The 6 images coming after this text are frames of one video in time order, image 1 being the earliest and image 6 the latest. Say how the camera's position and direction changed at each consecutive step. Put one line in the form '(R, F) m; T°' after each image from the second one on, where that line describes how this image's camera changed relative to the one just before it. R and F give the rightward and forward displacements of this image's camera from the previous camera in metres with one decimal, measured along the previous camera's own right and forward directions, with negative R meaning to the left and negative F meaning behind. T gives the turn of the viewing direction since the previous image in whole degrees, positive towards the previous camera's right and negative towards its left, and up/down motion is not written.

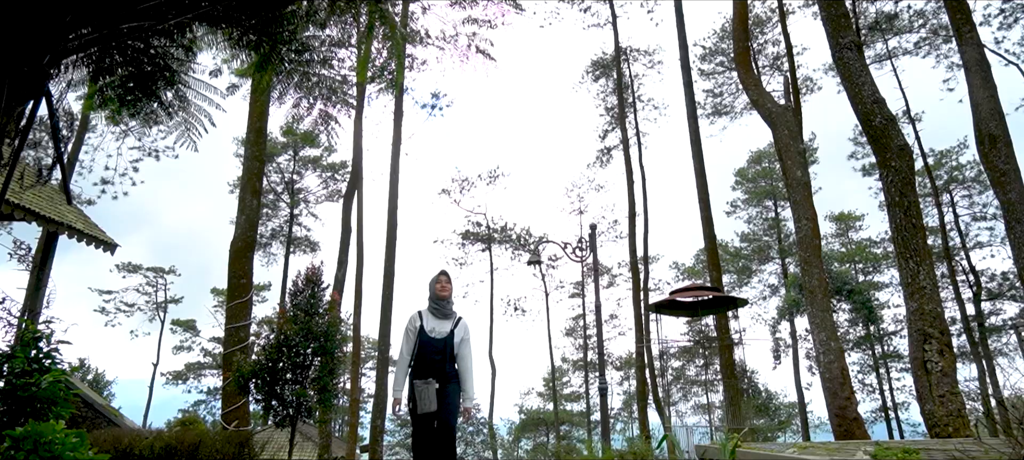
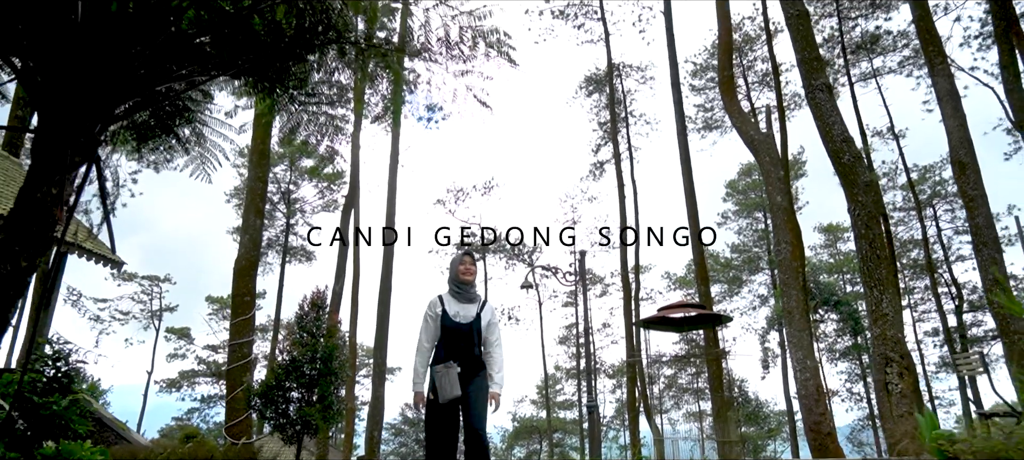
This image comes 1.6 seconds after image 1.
(0.0, -0.4) m; +1°
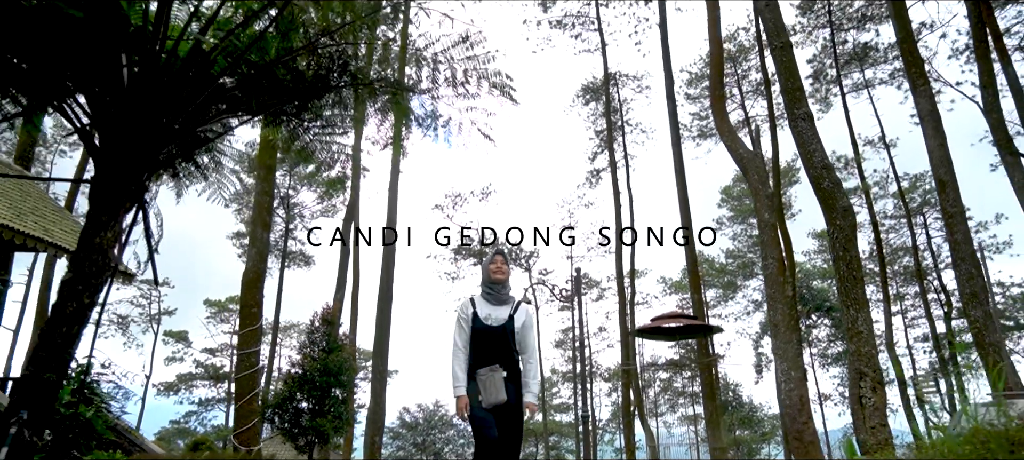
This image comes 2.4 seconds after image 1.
(0.0, -0.4) m; 0°
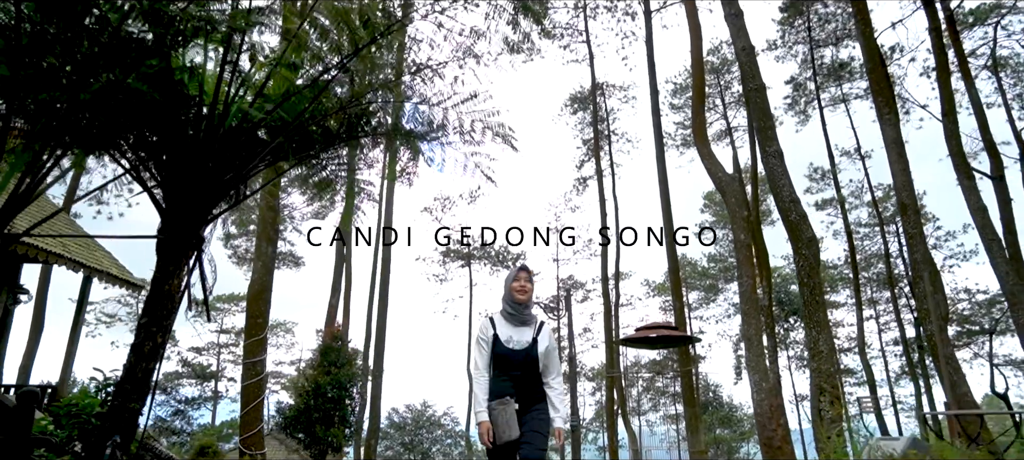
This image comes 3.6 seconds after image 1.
(-0.1, -0.7) m; +1°
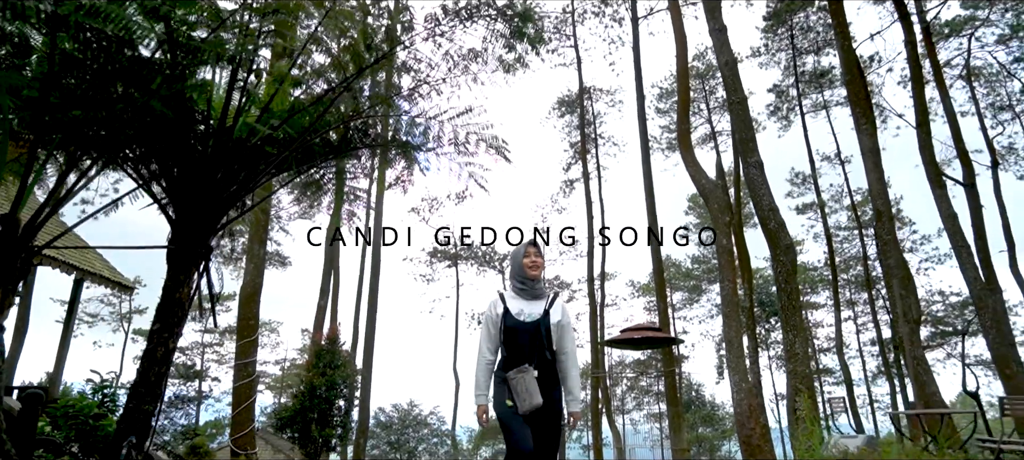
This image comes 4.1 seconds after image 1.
(-0.1, -0.3) m; +1°
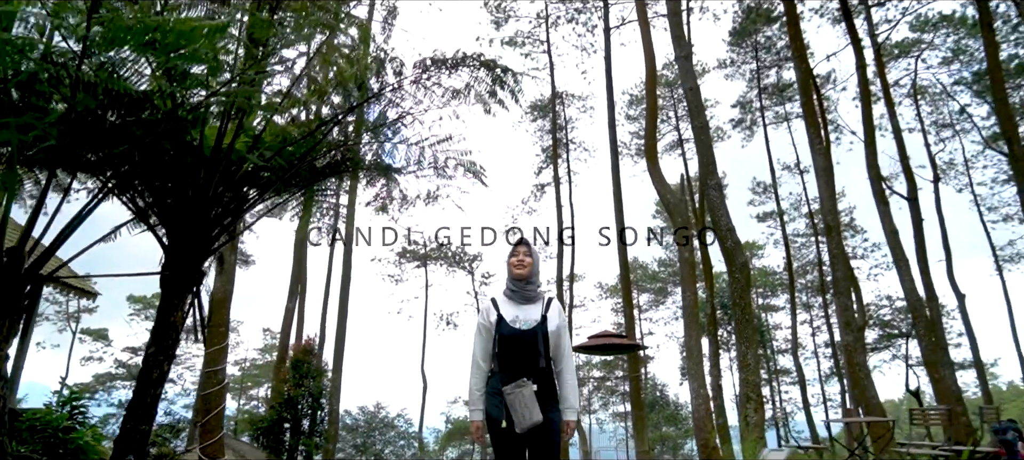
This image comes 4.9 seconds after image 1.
(-0.1, -0.5) m; +3°
